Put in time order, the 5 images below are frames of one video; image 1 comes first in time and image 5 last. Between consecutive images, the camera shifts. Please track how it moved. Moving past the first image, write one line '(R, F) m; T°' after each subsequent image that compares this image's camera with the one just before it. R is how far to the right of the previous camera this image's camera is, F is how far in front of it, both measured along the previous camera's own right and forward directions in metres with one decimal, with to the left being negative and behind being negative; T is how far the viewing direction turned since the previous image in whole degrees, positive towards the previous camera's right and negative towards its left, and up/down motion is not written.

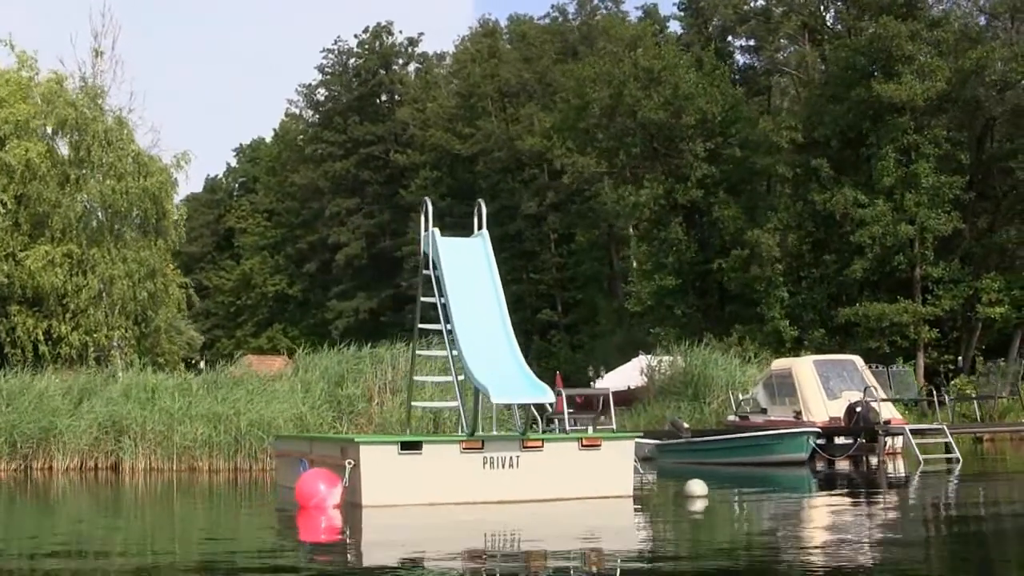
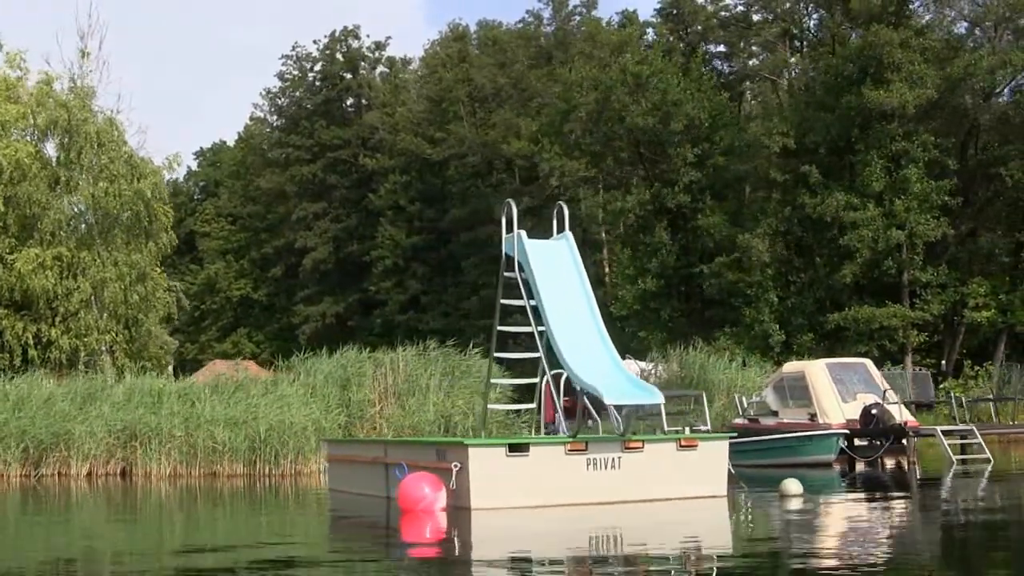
(-1.4, +0.1) m; +3°
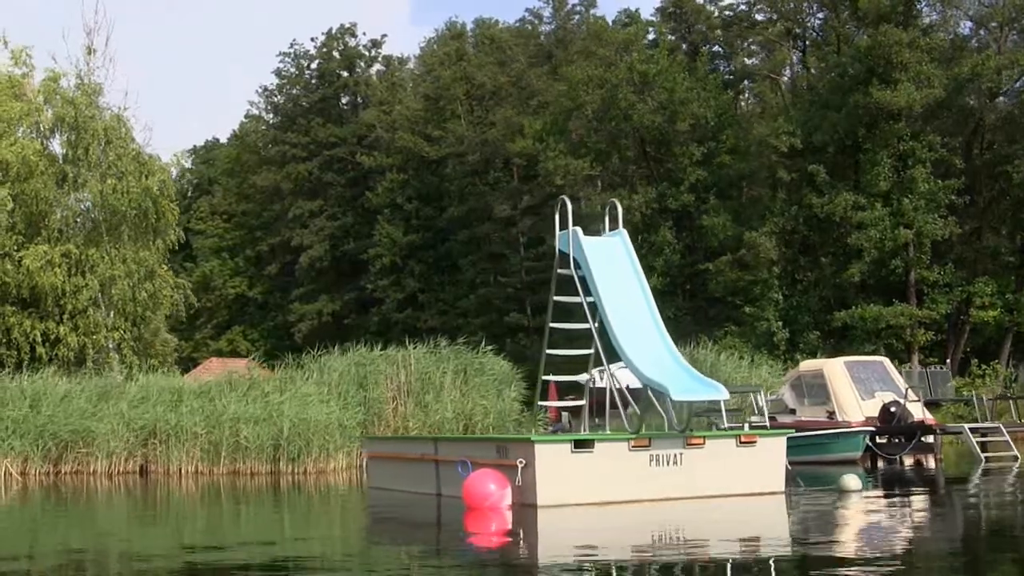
(-0.7, 0.0) m; +1°
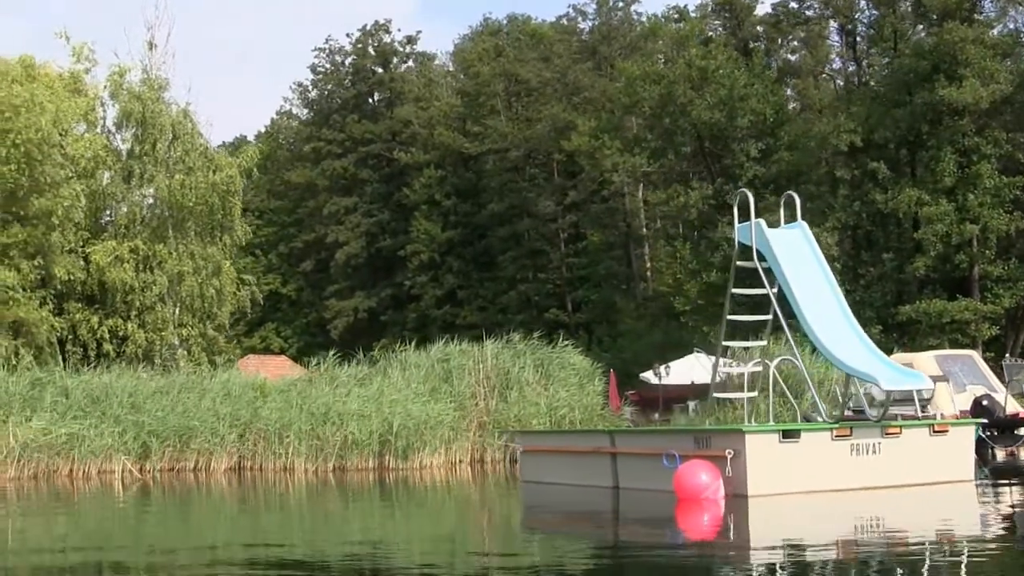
(-1.8, -0.1) m; 0°
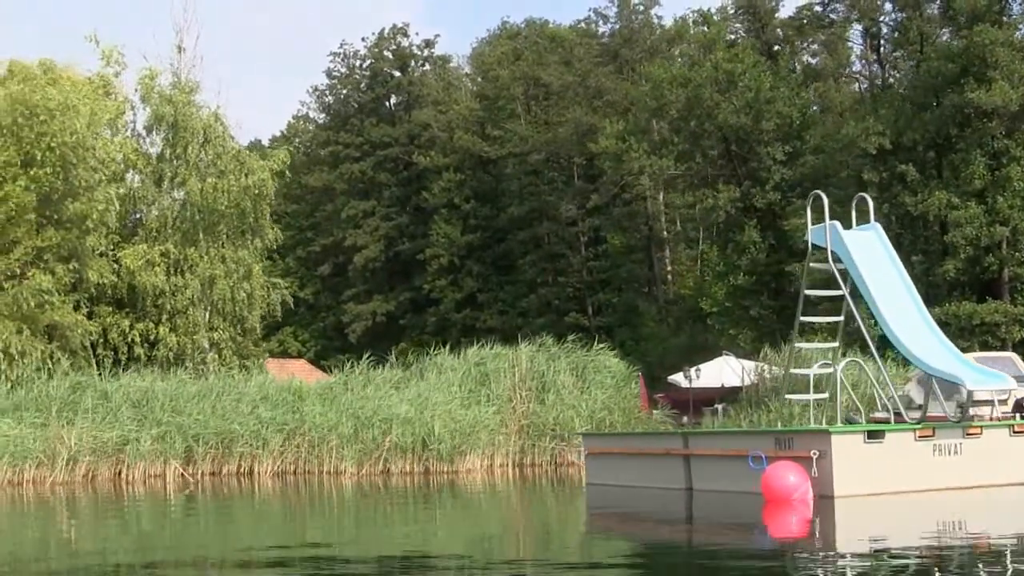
(-0.7, 0.0) m; 0°
